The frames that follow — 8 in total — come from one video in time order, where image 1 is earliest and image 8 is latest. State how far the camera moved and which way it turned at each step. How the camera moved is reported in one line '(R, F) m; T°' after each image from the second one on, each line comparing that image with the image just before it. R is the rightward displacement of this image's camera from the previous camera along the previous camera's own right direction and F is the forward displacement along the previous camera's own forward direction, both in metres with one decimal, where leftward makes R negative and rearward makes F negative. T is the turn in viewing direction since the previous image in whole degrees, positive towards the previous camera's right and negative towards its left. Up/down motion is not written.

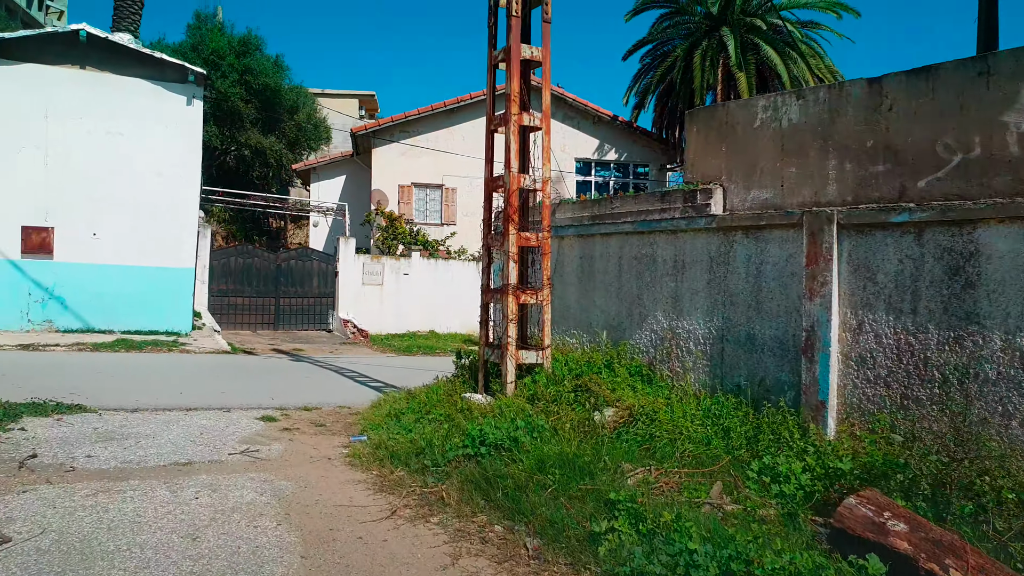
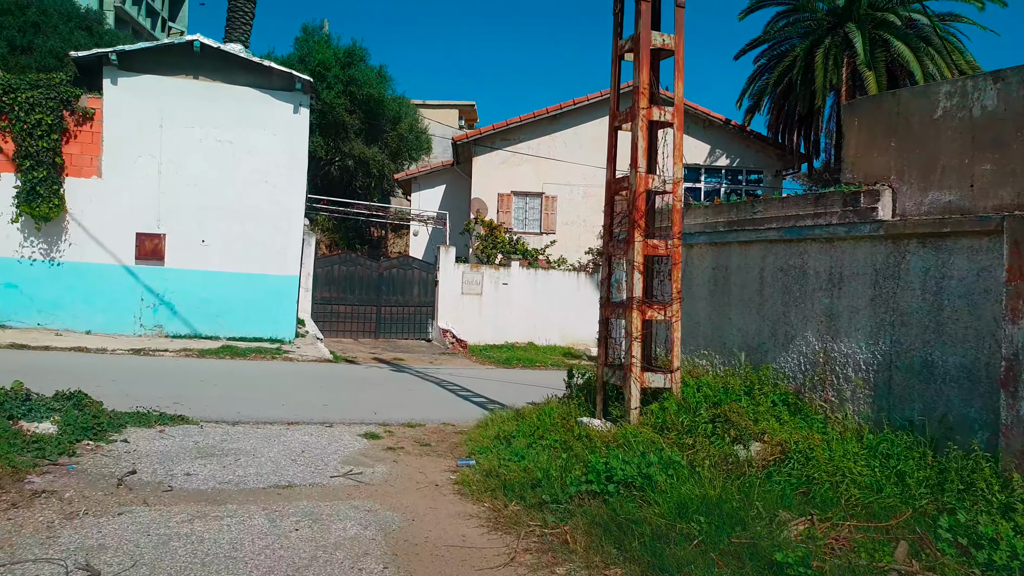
(-0.2, +0.5) m; -7°
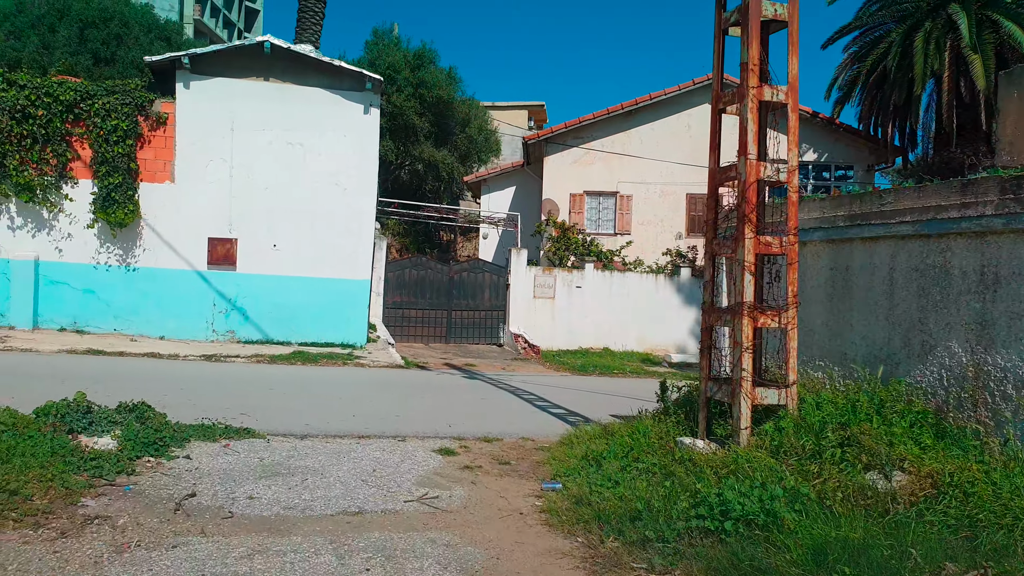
(-0.1, +0.6) m; -5°
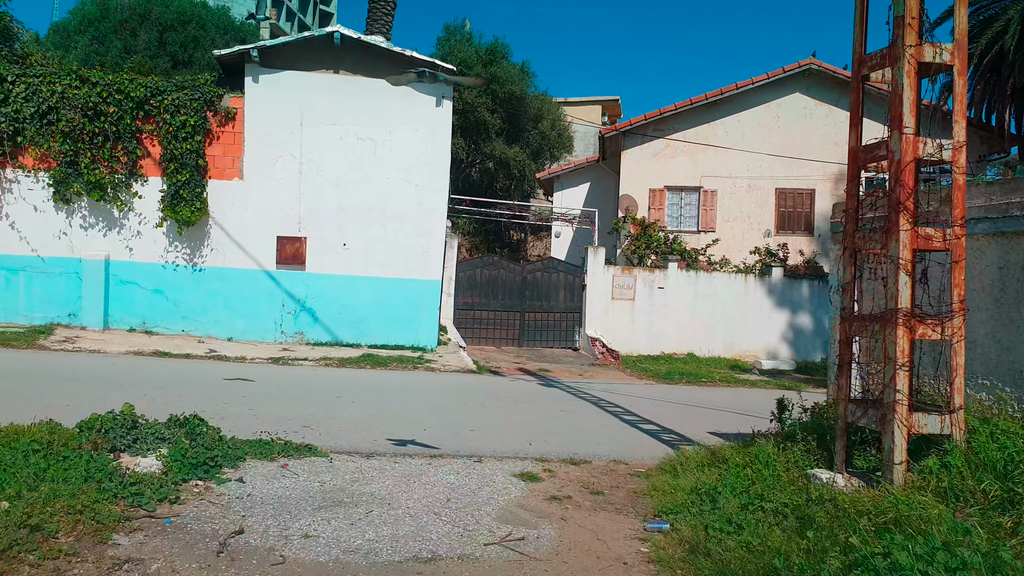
(-0.2, +0.7) m; -5°
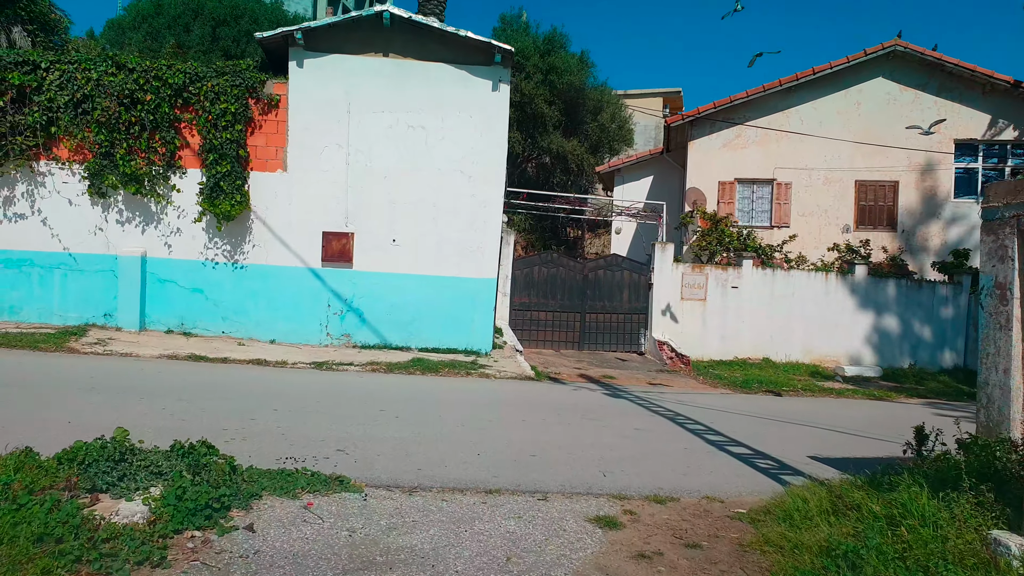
(-0.1, +1.0) m; -4°
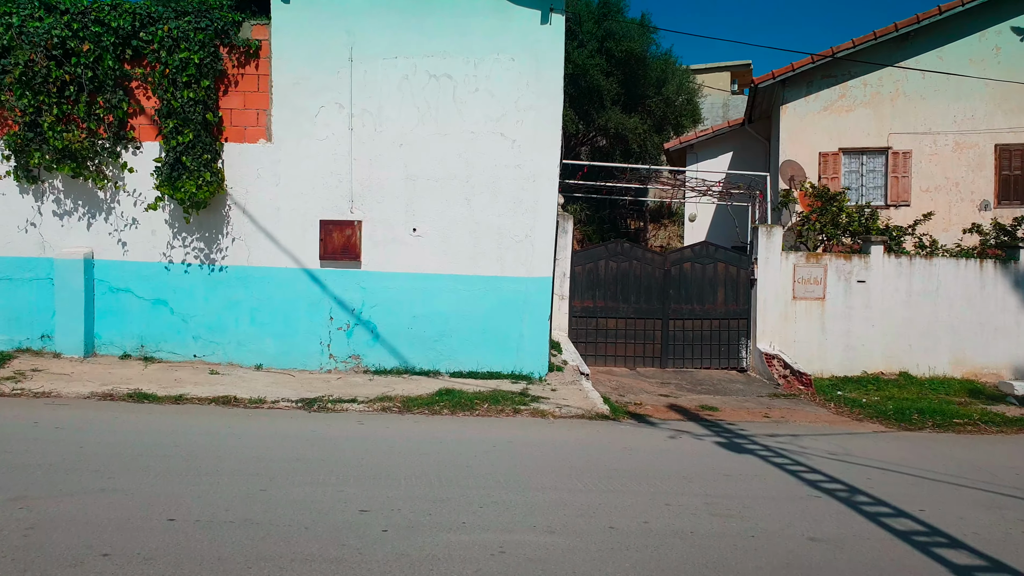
(-0.1, +3.0) m; -4°
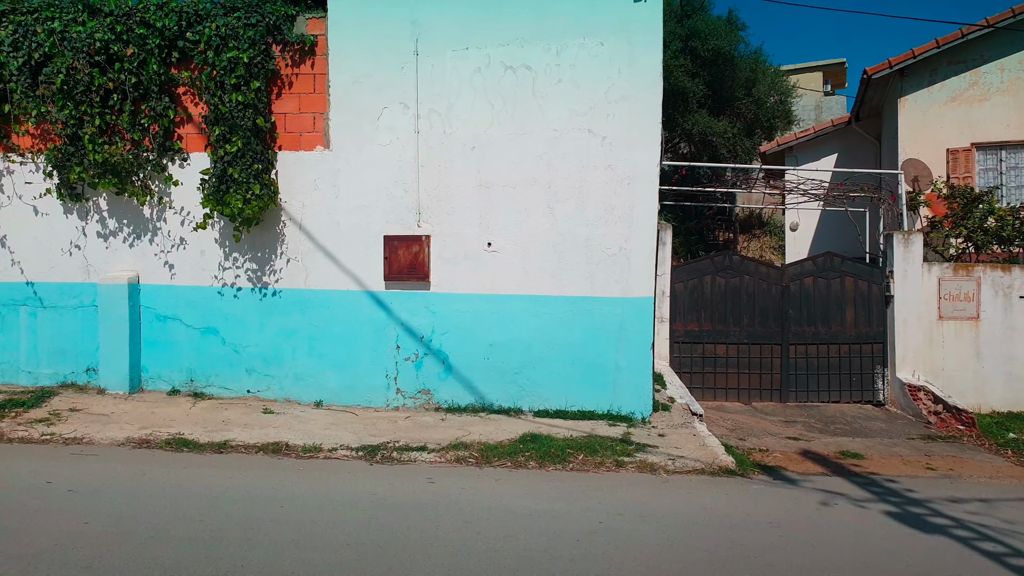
(-0.2, +1.2) m; -5°
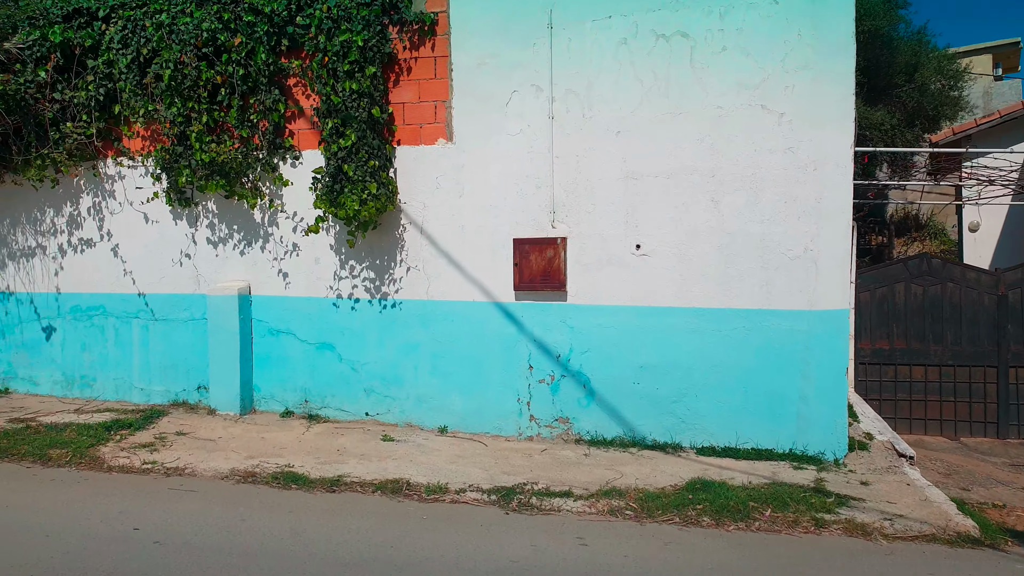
(-0.3, +1.1) m; -9°
